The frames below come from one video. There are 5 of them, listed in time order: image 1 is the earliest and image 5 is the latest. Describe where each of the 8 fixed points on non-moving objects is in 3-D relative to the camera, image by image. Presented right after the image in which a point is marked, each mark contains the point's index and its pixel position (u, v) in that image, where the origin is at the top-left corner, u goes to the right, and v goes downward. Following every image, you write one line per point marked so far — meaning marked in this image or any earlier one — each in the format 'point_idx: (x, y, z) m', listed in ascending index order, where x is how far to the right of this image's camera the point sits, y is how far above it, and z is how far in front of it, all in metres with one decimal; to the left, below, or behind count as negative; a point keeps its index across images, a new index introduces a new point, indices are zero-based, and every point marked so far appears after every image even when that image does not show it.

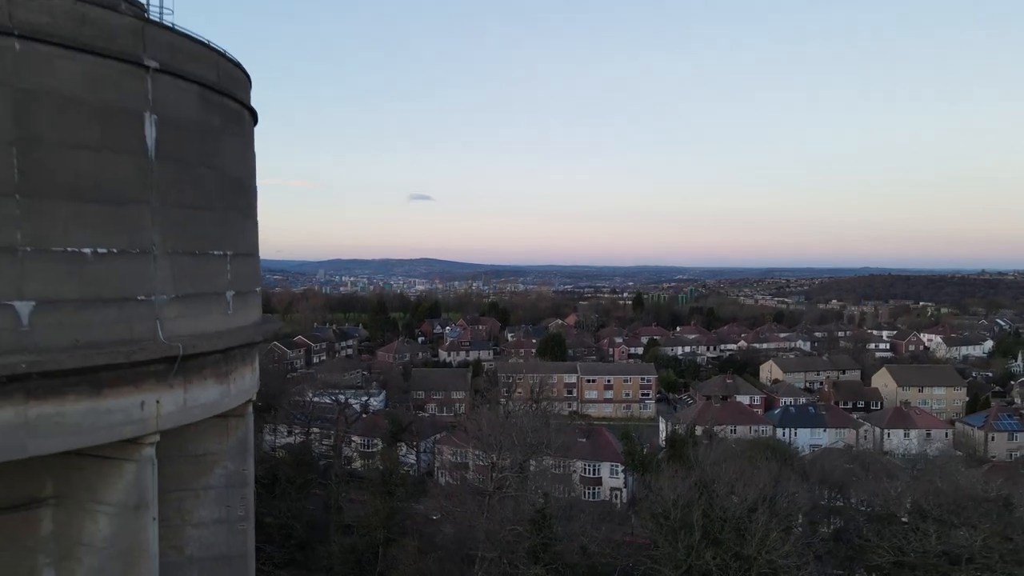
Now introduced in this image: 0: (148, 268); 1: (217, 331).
0: (-2.5, +0.1, +4.3) m
1: (-2.3, -0.3, +4.8) m
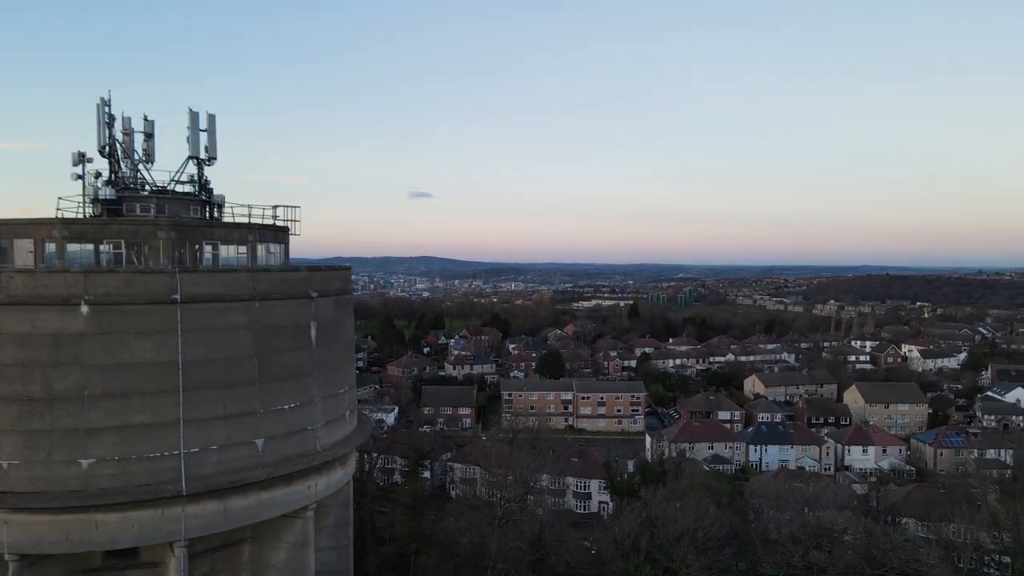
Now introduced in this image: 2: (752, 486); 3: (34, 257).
0: (-2.4, -1.5, +7.5) m
1: (-2.2, -1.9, +8.1) m
2: (+6.6, -5.6, +17.7) m
3: (-5.3, +0.3, +6.9) m
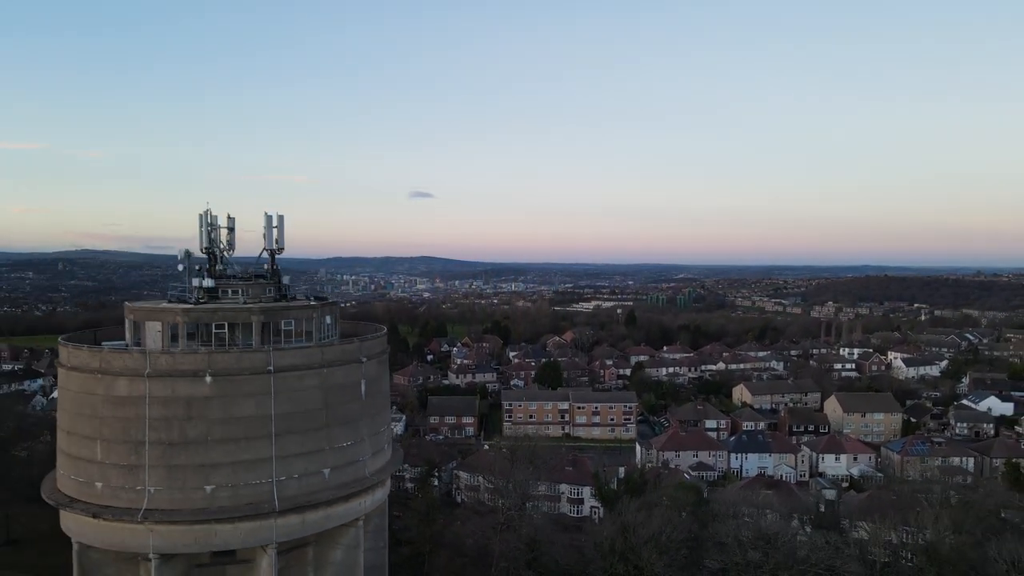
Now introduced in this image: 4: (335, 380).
0: (-2.4, -2.5, +10.0) m
1: (-2.2, -3.0, +10.6) m
2: (+6.6, -6.7, +20.2) m
3: (-5.3, -0.7, +9.5) m
4: (-2.7, -1.4, +9.6) m
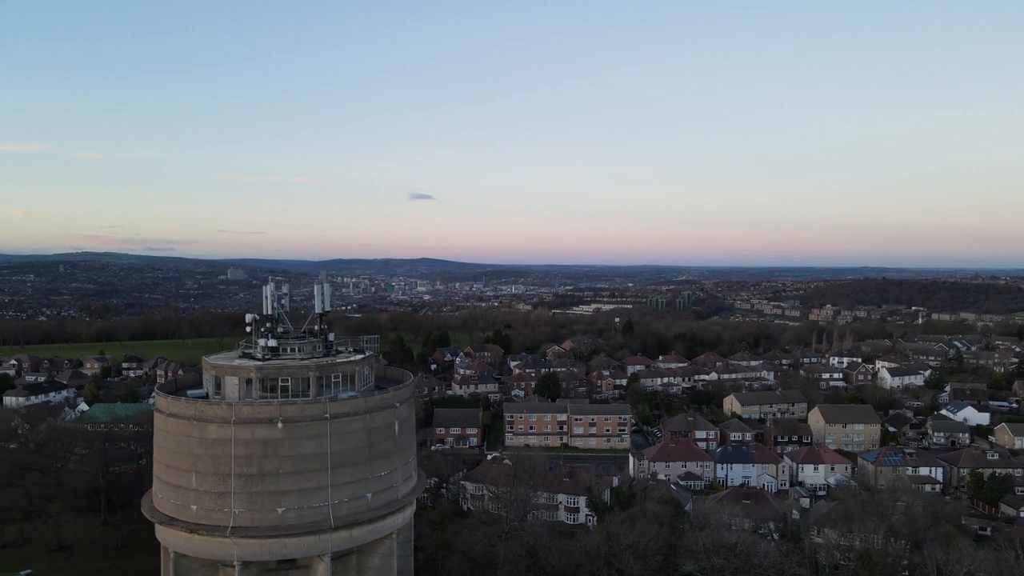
0: (-2.3, -3.7, +12.5) m
1: (-2.1, -4.2, +13.1) m
2: (+6.7, -7.9, +22.7) m
3: (-5.2, -1.9, +11.9) m
4: (-2.6, -2.6, +12.1) m
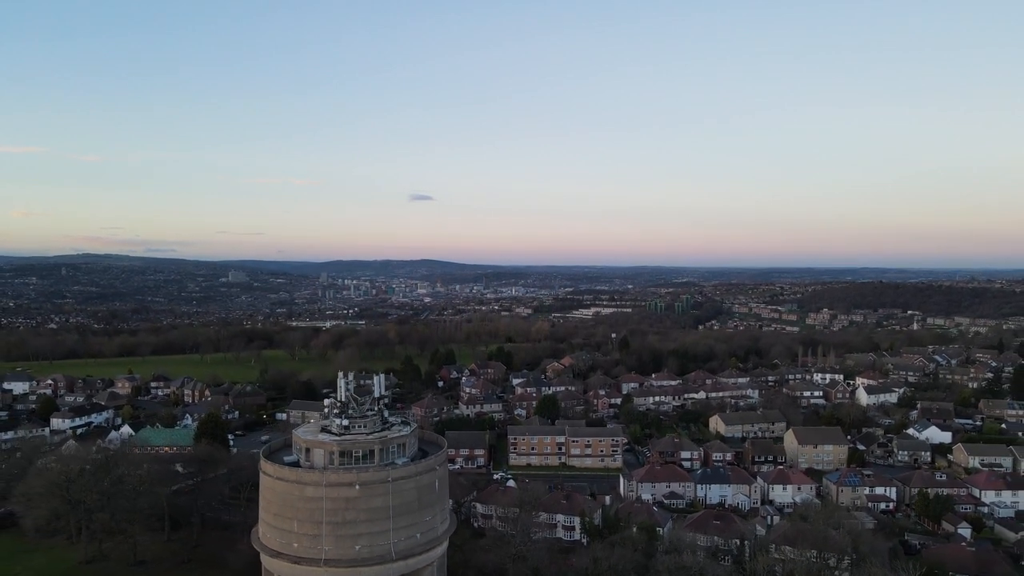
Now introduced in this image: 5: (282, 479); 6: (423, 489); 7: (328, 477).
0: (-2.1, -6.3, +17.1) m
1: (-1.9, -6.7, +17.6) m
2: (+6.9, -10.4, +27.3) m
3: (-5.0, -4.5, +16.5) m
4: (-2.4, -5.2, +16.7) m
5: (-5.9, -4.9, +16.1) m
6: (-2.4, -5.4, +16.7) m
7: (-4.6, -4.7, +15.8) m
